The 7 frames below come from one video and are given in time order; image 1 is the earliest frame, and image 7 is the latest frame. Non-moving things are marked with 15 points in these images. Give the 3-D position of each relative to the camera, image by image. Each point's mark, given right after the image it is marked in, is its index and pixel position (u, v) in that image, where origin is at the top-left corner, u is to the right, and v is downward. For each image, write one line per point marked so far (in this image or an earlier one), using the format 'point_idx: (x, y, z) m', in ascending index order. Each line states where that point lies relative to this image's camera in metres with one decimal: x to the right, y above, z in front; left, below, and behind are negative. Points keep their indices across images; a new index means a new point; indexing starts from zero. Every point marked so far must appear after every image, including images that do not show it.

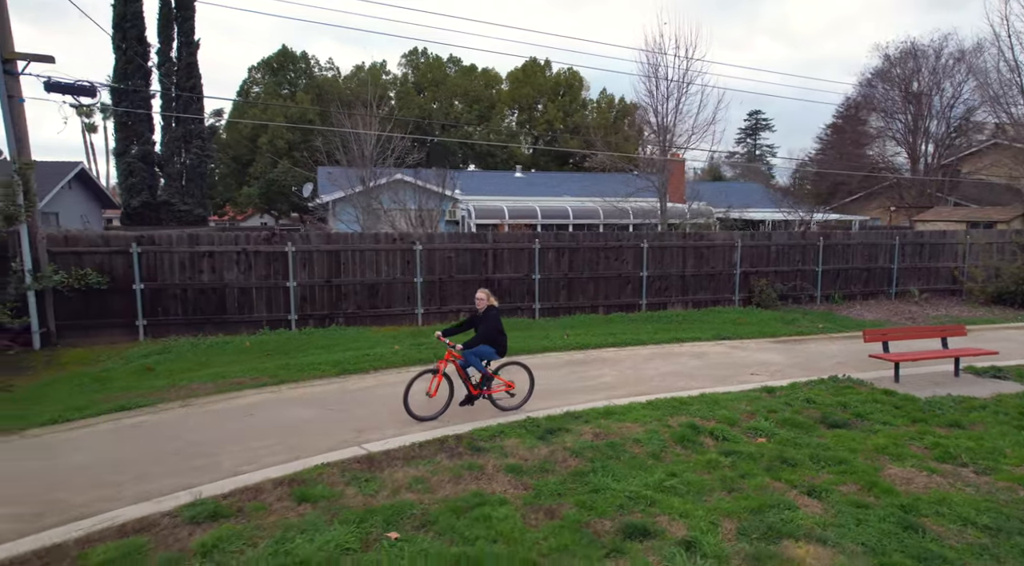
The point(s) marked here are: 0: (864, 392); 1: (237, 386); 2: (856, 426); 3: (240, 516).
0: (+4.2, -1.3, +7.7) m
1: (-3.5, -1.3, +8.2) m
2: (+3.5, -1.5, +6.6) m
3: (-1.9, -1.7, +4.7) m
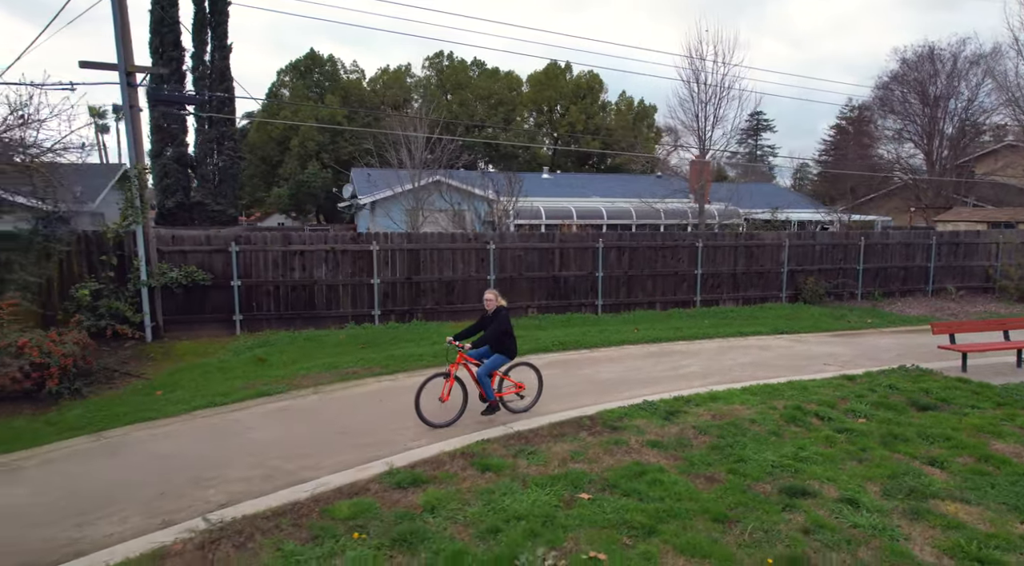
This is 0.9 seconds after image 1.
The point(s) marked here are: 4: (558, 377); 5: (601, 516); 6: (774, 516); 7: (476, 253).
0: (+5.5, -1.2, +8.4) m
1: (-2.2, -1.2, +8.8) m
2: (+4.9, -1.4, +7.2) m
3: (-0.6, -1.6, +5.3) m
4: (+0.6, -1.3, +8.9) m
5: (+0.6, -1.6, +4.5) m
6: (+1.8, -1.6, +4.5) m
7: (-0.7, +0.6, +12.5) m
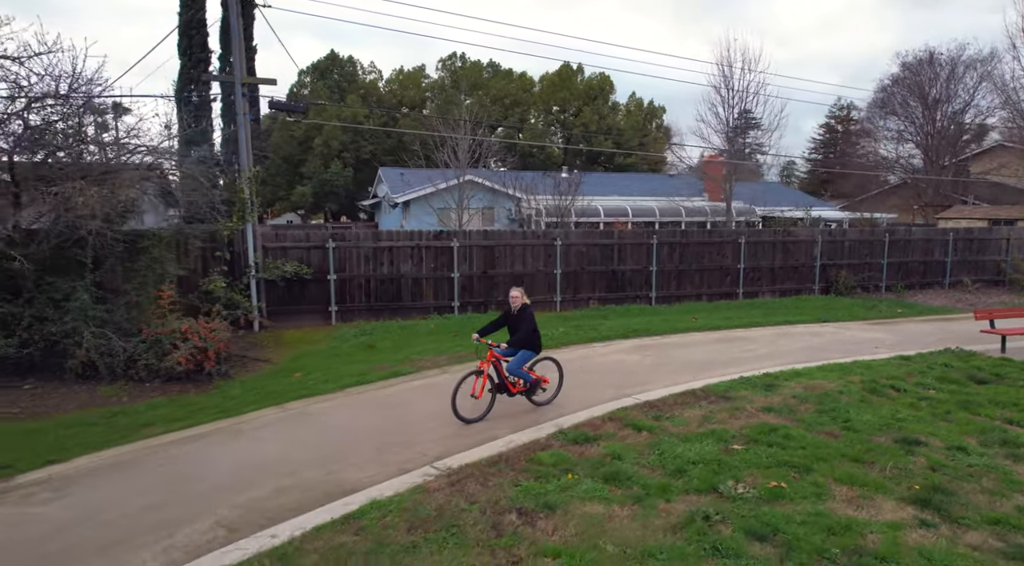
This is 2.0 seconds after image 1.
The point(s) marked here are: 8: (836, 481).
0: (+7.0, -1.1, +9.5) m
1: (-0.7, -1.1, +9.8) m
2: (+6.3, -1.3, +8.4) m
3: (+0.9, -1.5, +6.3) m
4: (+2.0, -1.2, +9.9) m
5: (+2.2, -1.5, +5.6) m
6: (+3.4, -1.5, +5.6) m
7: (+0.7, +0.7, +13.5) m
8: (+2.6, -1.6, +5.1) m
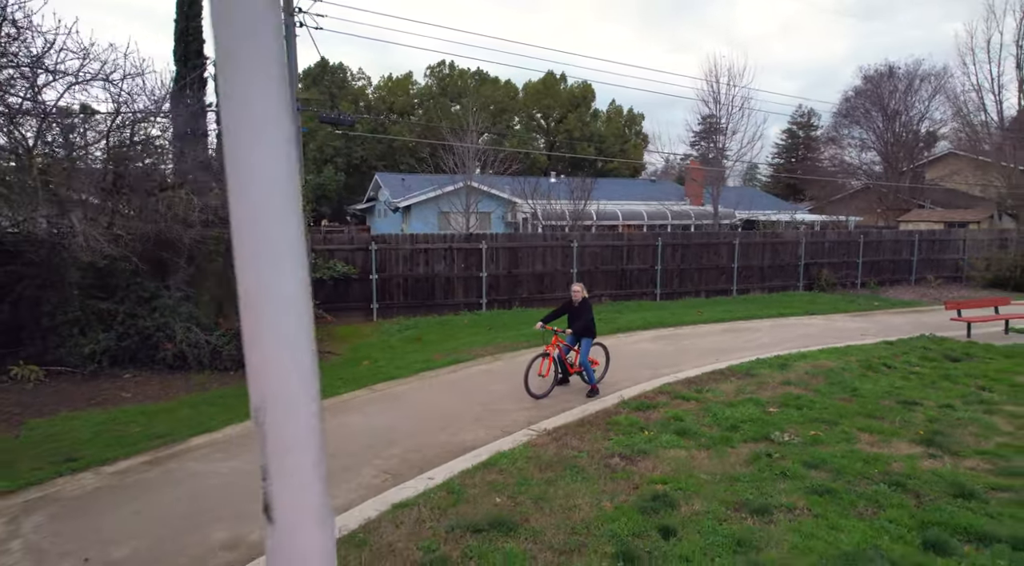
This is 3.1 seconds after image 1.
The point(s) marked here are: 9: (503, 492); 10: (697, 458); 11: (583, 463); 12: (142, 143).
0: (+7.7, -1.0, +11.1) m
1: (0.0, -1.1, +10.9) m
2: (+7.1, -1.2, +9.9) m
3: (+1.8, -1.4, +7.6) m
4: (+2.7, -1.1, +11.2) m
5: (+3.0, -1.4, +6.9) m
6: (+4.3, -1.4, +7.0) m
7: (+1.1, +0.7, +14.7) m
8: (+3.5, -1.5, +6.5) m
9: (-0.1, -1.7, +5.2) m
10: (+1.7, -1.6, +5.8) m
11: (+0.6, -1.6, +5.8) m
12: (-5.5, +2.1, +9.5) m
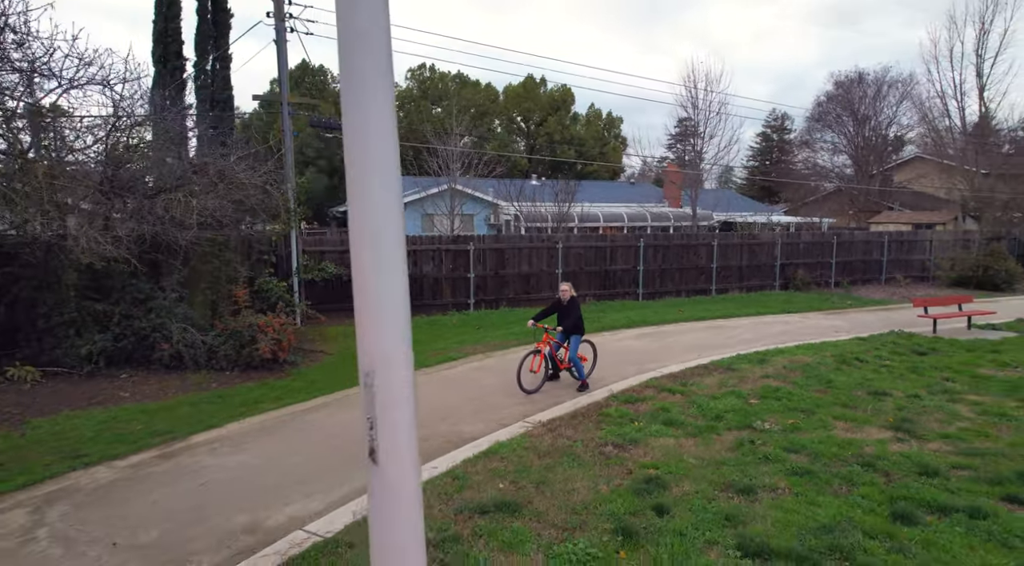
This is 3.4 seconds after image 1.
0: (+7.5, -1.0, +11.7) m
1: (-0.2, -1.1, +11.3) m
2: (+6.9, -1.1, +10.5) m
3: (+1.7, -1.4, +8.0) m
4: (+2.5, -1.1, +11.7) m
5: (+3.0, -1.4, +7.4) m
6: (+4.2, -1.4, +7.5) m
7: (+0.8, +0.7, +15.1) m
8: (+3.5, -1.5, +6.9) m
9: (-0.1, -1.7, +5.5) m
10: (+1.7, -1.6, +6.2) m
11: (+0.6, -1.6, +6.1) m
12: (-5.6, +2.0, +9.6) m
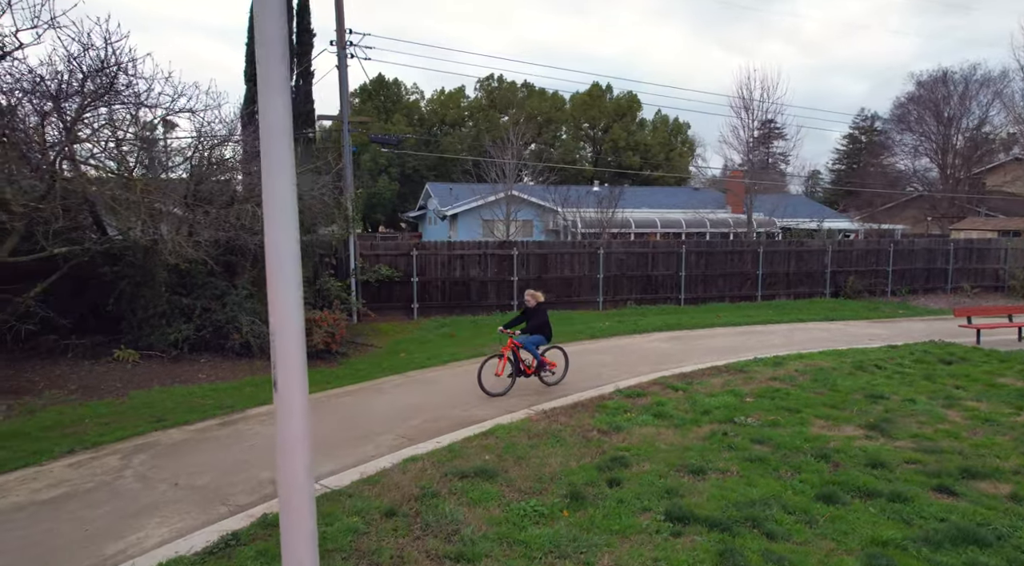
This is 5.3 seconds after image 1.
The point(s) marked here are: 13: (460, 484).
0: (+8.1, -1.2, +11.6) m
1: (+0.4, -1.1, +12.1) m
2: (+7.3, -1.3, +10.5) m
3: (+1.9, -1.5, +8.6) m
4: (+3.1, -1.2, +12.2) m
5: (+3.1, -1.5, +7.8) m
6: (+4.3, -1.5, +7.8) m
7: (+1.9, +0.6, +15.8) m
8: (+3.5, -1.5, +7.3) m
9: (-0.2, -1.7, +6.4) m
10: (+1.6, -1.6, +6.9) m
11: (+0.6, -1.6, +6.9) m
12: (-5.2, +2.1, +11.2) m
13: (-0.5, -1.7, +5.6) m
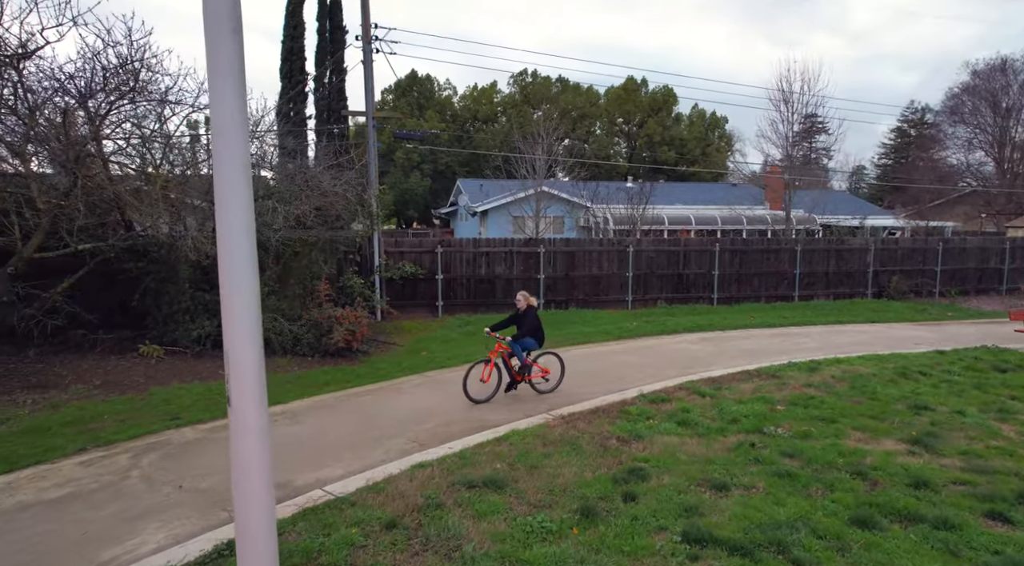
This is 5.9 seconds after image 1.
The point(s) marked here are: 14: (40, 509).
0: (+8.4, -1.2, +10.9) m
1: (+0.8, -1.1, +11.8) m
2: (+7.7, -1.3, +9.8) m
3: (+2.1, -1.5, +8.2) m
4: (+3.5, -1.2, +11.7) m
5: (+3.3, -1.5, +7.4) m
6: (+4.5, -1.5, +7.3) m
7: (+2.5, +0.7, +15.4) m
8: (+3.6, -1.6, +6.9) m
9: (-0.1, -1.7, +6.1) m
10: (+1.8, -1.6, +6.5) m
11: (+0.7, -1.6, +6.6) m
12: (-4.7, +2.1, +11.1) m
13: (-0.4, -1.7, +5.3) m
14: (-4.0, -1.9, +5.5) m
